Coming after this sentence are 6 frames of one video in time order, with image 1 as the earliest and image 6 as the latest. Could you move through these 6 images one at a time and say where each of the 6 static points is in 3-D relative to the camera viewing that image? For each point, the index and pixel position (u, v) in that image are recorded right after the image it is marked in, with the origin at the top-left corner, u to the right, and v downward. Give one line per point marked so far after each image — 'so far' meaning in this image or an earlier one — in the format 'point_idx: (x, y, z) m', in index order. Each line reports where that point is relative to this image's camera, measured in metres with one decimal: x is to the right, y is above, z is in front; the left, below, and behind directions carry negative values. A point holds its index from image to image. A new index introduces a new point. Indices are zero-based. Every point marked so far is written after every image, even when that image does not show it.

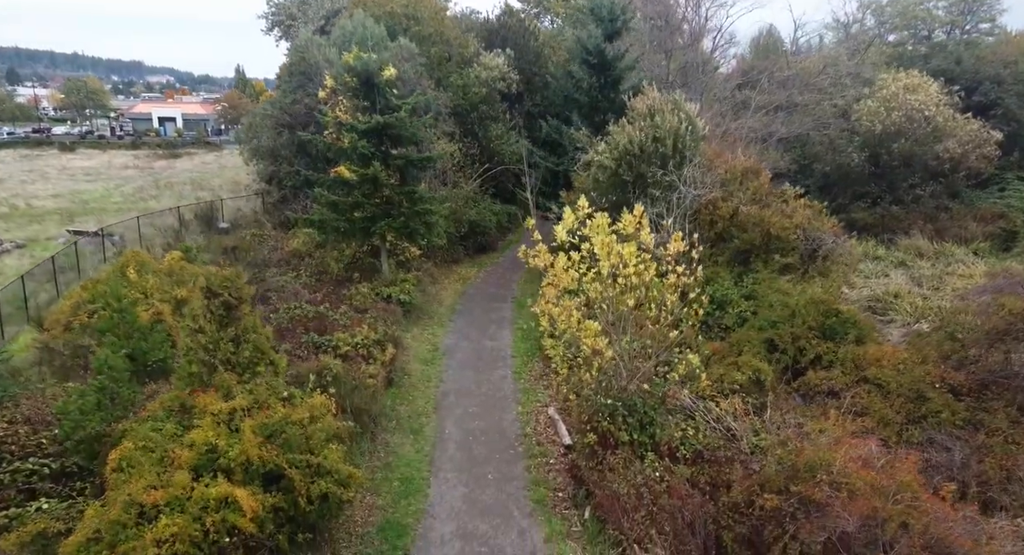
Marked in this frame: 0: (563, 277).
0: (+0.9, 0.0, +9.2) m
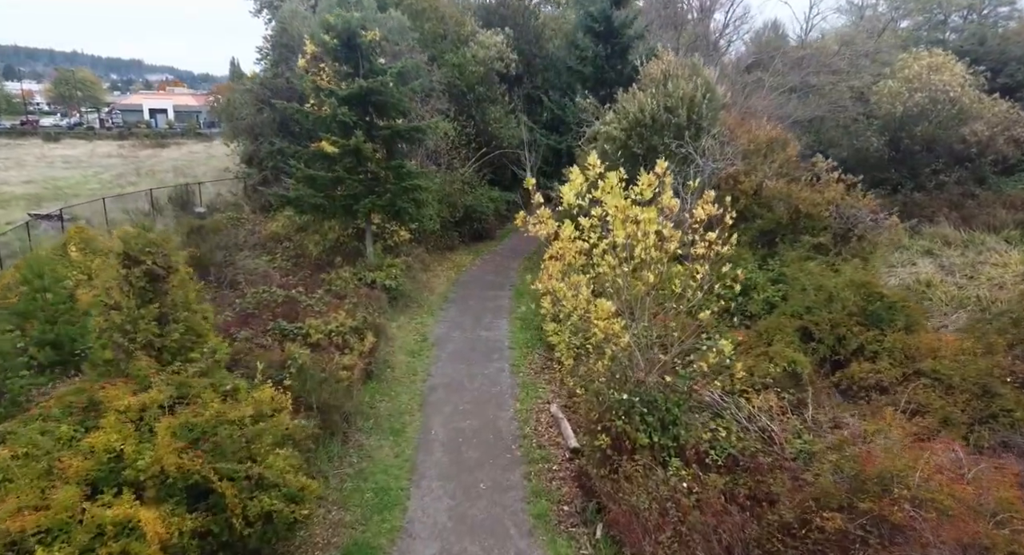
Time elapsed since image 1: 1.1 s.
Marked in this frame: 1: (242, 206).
0: (+0.9, +0.4, +7.7) m
1: (-9.9, +2.7, +19.0) m
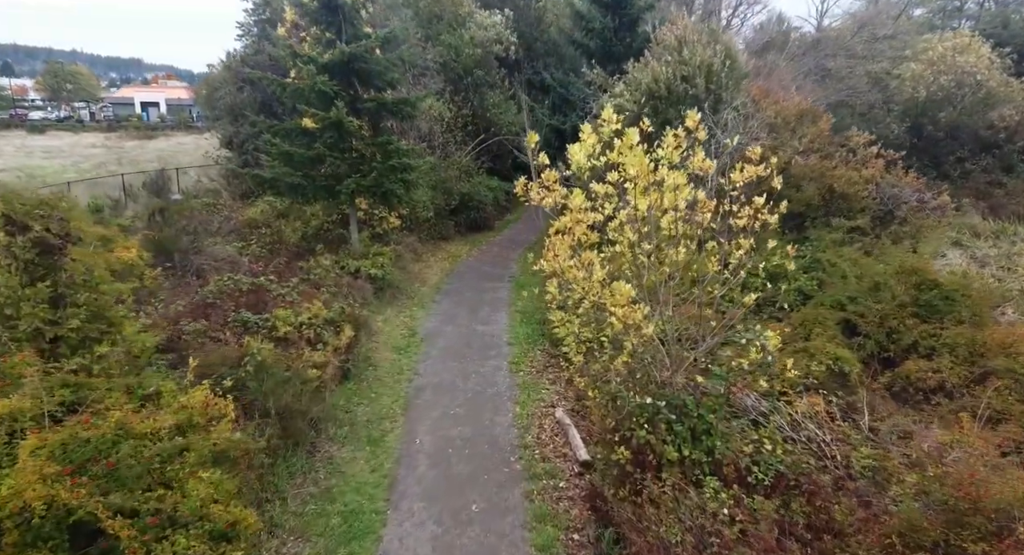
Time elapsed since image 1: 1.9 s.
0: (+0.8, +0.7, +6.4) m
1: (-9.9, +2.9, +17.6) m
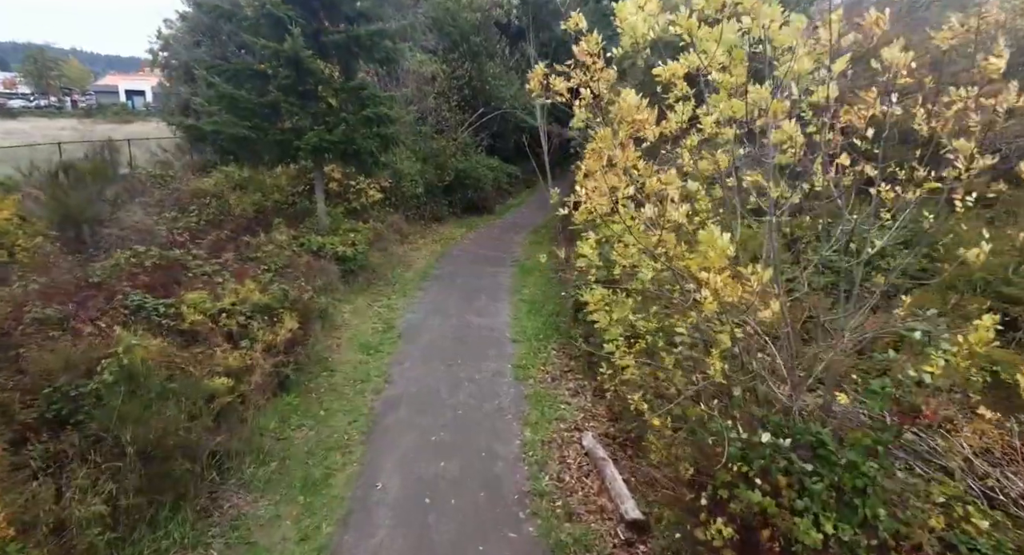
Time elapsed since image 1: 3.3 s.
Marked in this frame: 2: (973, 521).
0: (+0.9, +1.1, +3.8) m
1: (-9.8, +3.3, +15.0) m
2: (+3.2, -1.7, +3.6) m
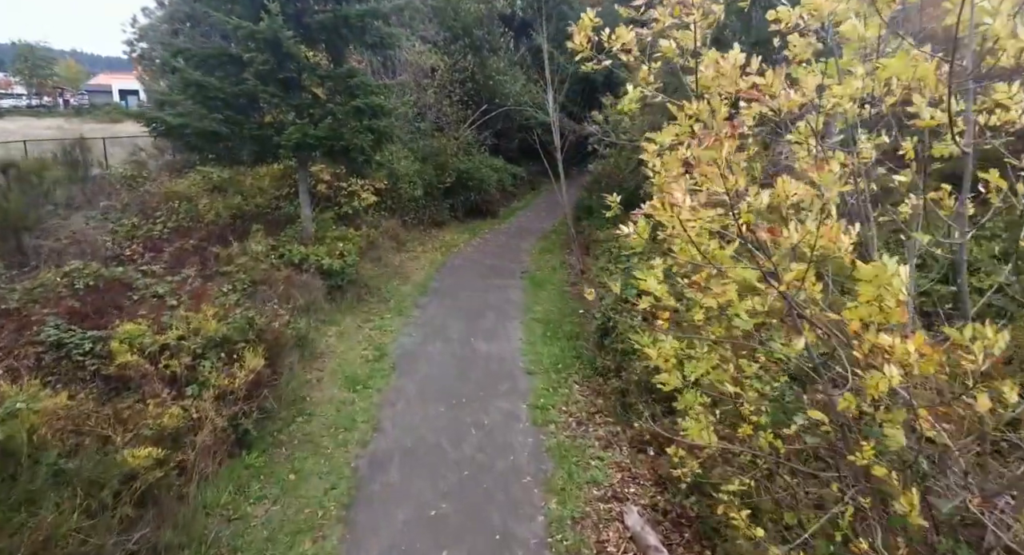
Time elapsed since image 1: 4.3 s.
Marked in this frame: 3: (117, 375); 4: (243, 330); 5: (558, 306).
0: (+1.1, +0.8, +2.5) m
1: (-9.6, +3.1, +13.7) m
2: (+3.4, -2.0, +2.3) m
3: (-3.5, -0.9, +4.6) m
4: (-3.0, -0.6, +5.7) m
5: (+0.8, -0.5, +9.3) m
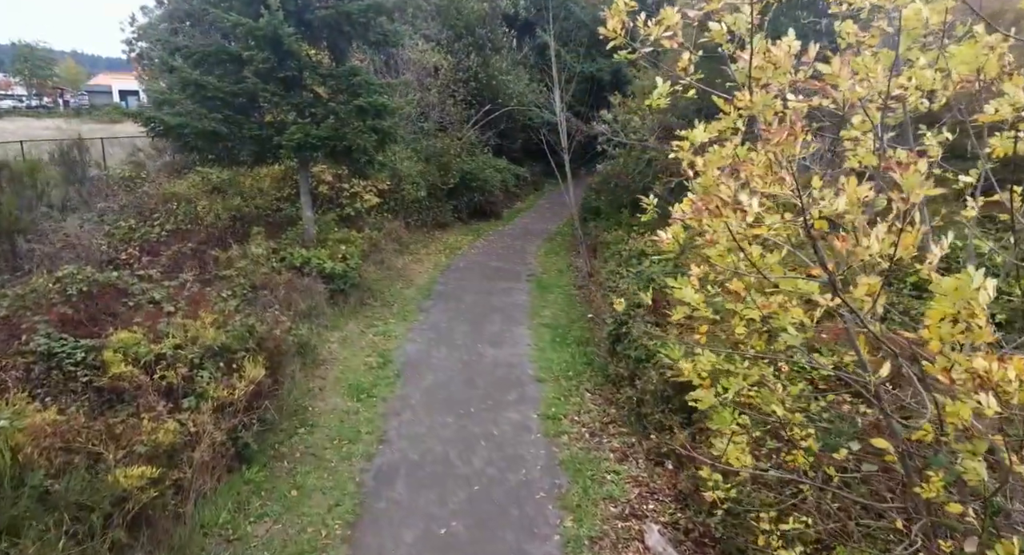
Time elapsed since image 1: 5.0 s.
0: (+1.2, +0.8, +2.2) m
1: (-9.5, +3.0, +13.4) m
2: (+3.5, -2.0, +2.1) m
3: (-3.4, -0.9, +4.4) m
4: (-2.8, -0.6, +5.4) m
5: (+1.0, -0.6, +9.1) m
